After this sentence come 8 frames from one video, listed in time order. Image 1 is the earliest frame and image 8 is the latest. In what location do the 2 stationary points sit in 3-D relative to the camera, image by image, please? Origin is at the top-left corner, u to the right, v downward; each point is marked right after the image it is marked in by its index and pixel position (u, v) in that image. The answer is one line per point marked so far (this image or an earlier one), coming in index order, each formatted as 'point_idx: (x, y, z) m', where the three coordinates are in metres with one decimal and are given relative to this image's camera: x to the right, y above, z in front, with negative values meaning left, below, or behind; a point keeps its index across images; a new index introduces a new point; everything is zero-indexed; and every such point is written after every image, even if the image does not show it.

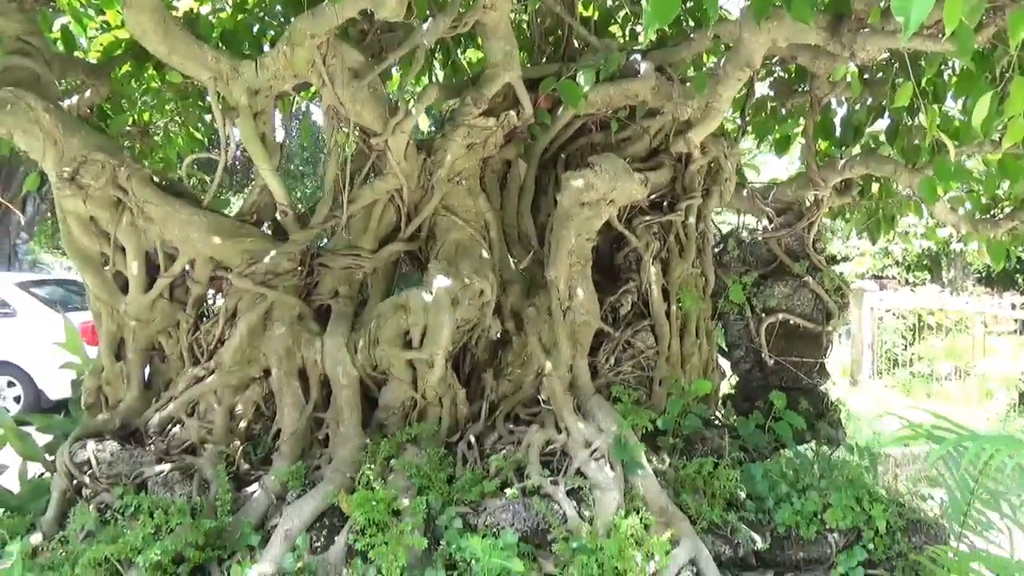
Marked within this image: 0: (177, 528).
0: (-1.0, -0.7, +2.2) m
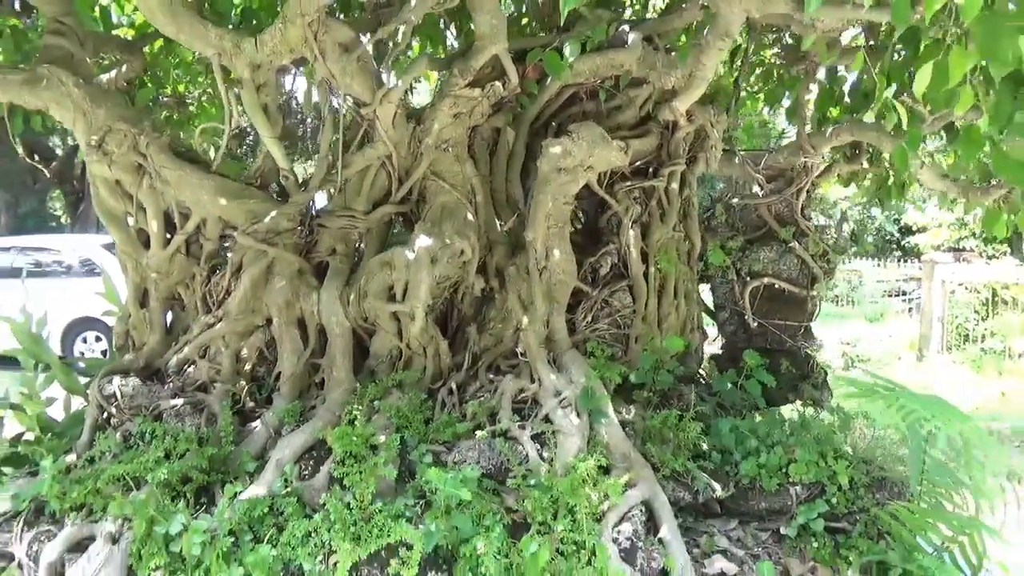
0: (-1.1, -0.6, +2.6) m
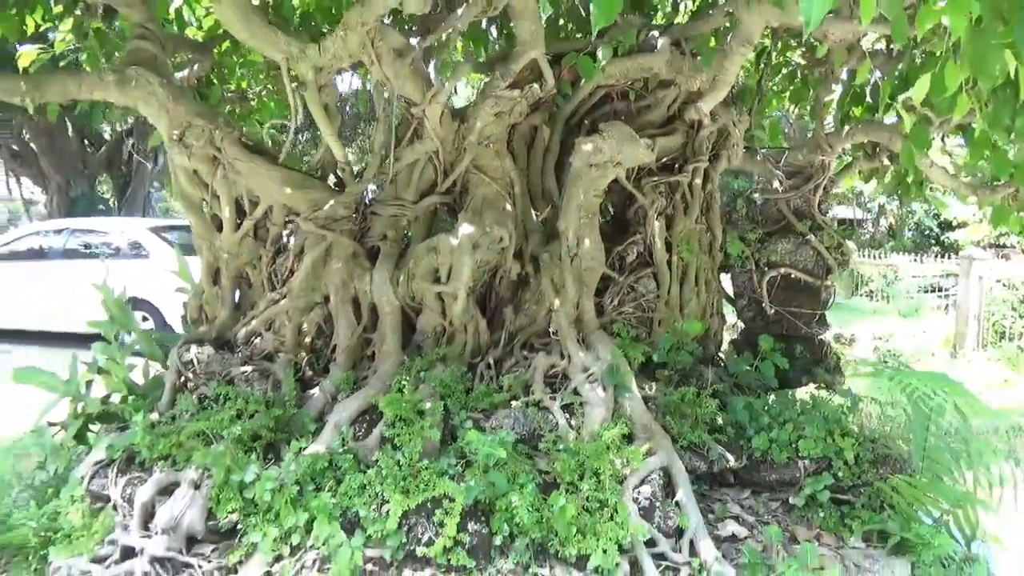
0: (-1.0, -0.5, +2.9) m
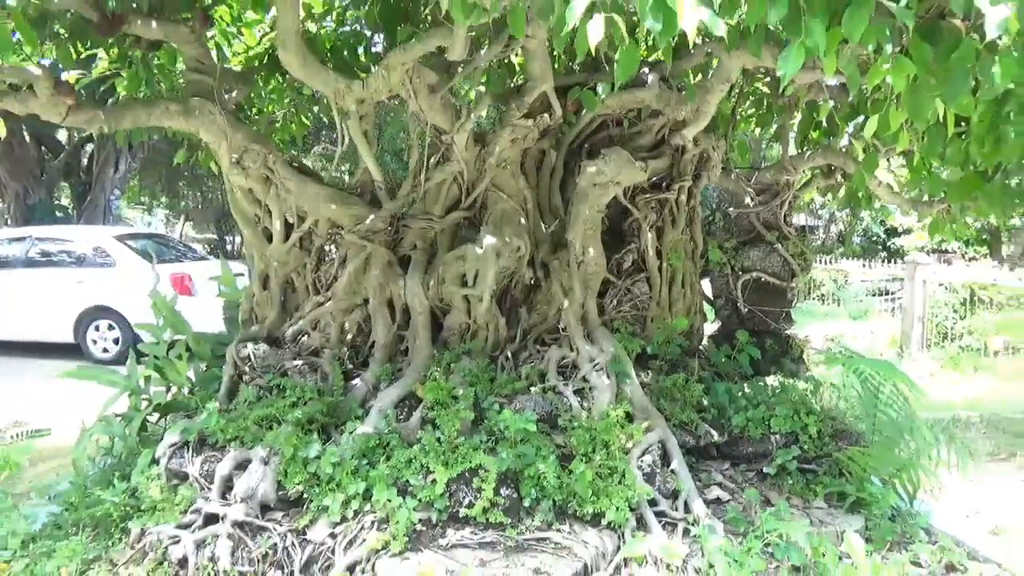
0: (-0.9, -0.5, +3.4) m
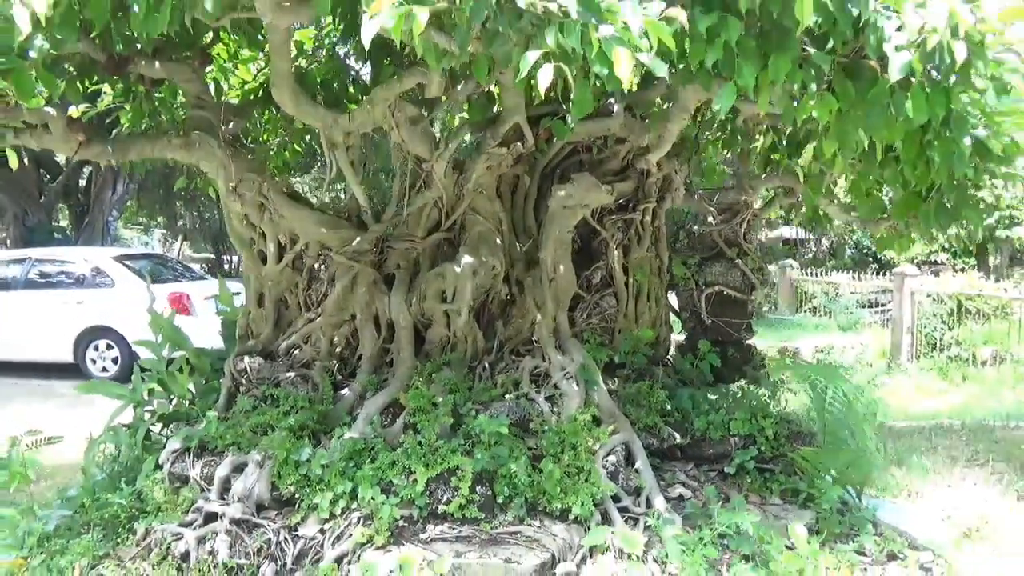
0: (-1.0, -0.6, +3.6) m
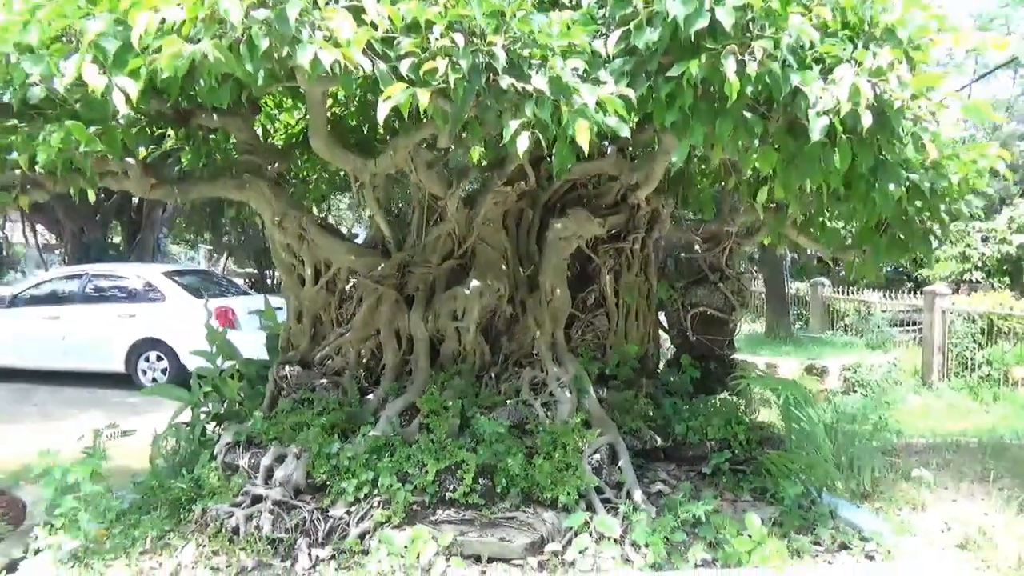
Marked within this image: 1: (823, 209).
0: (-1.0, -0.7, +4.3) m
1: (+1.7, +0.4, +4.2) m
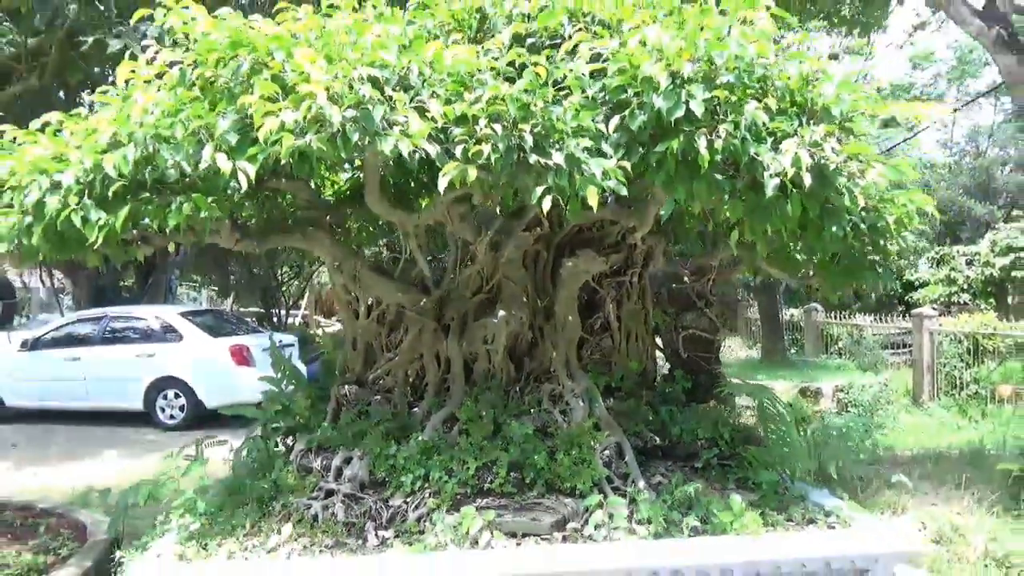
0: (-0.9, -0.9, +5.2) m
1: (+1.9, +0.3, +5.1) m
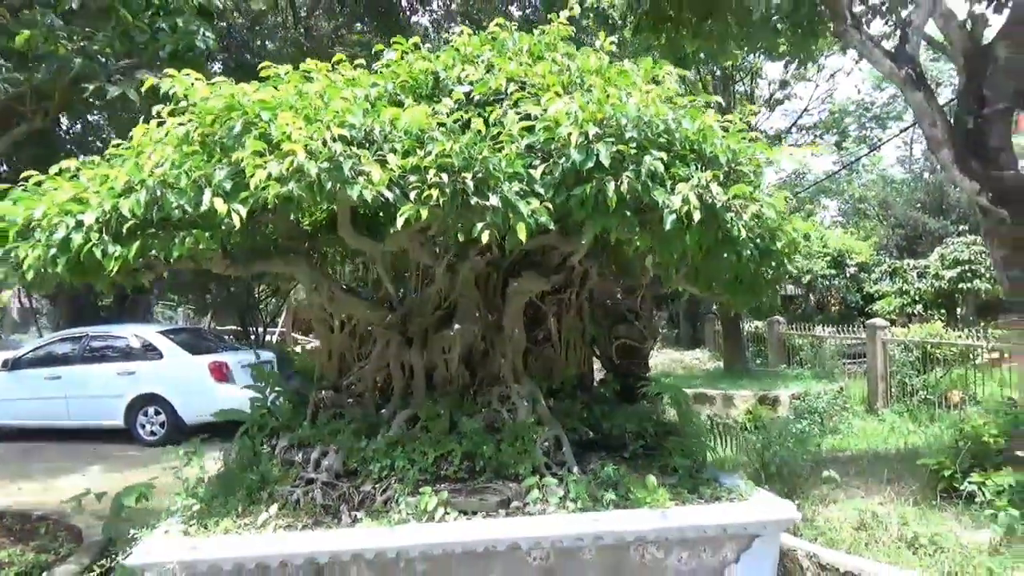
0: (-1.2, -1.1, +6.0) m
1: (+1.5, +0.2, +6.1) m
